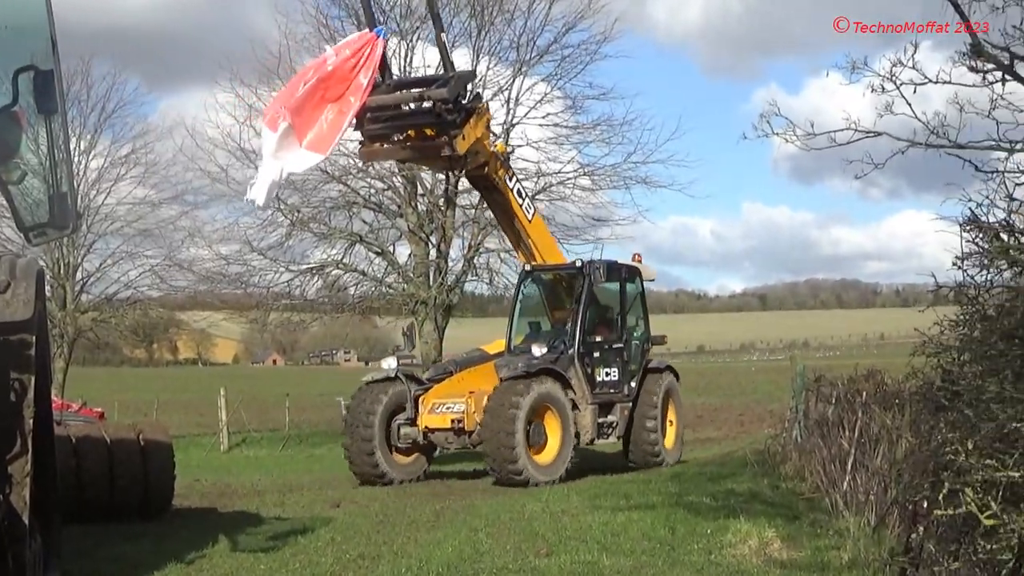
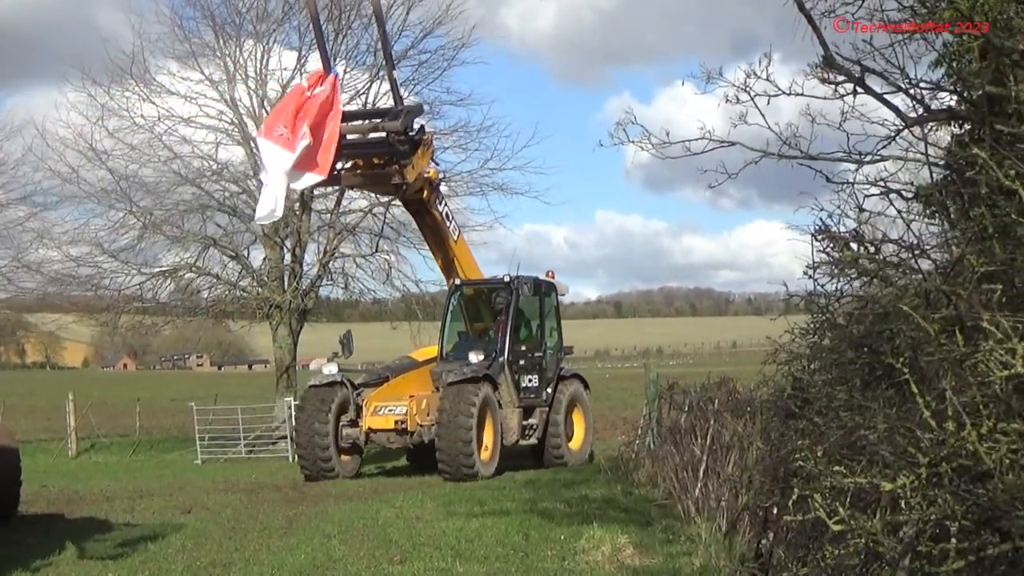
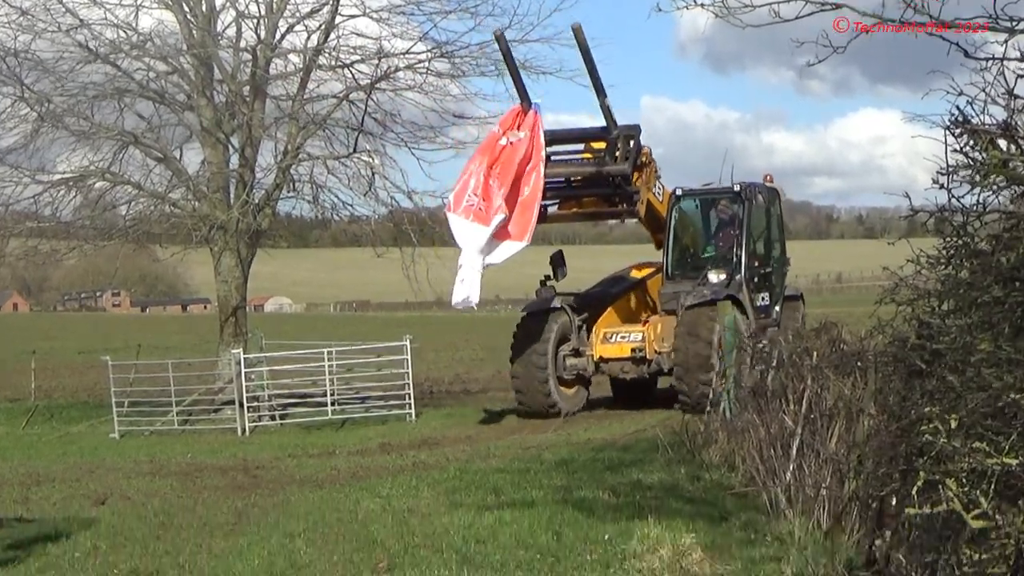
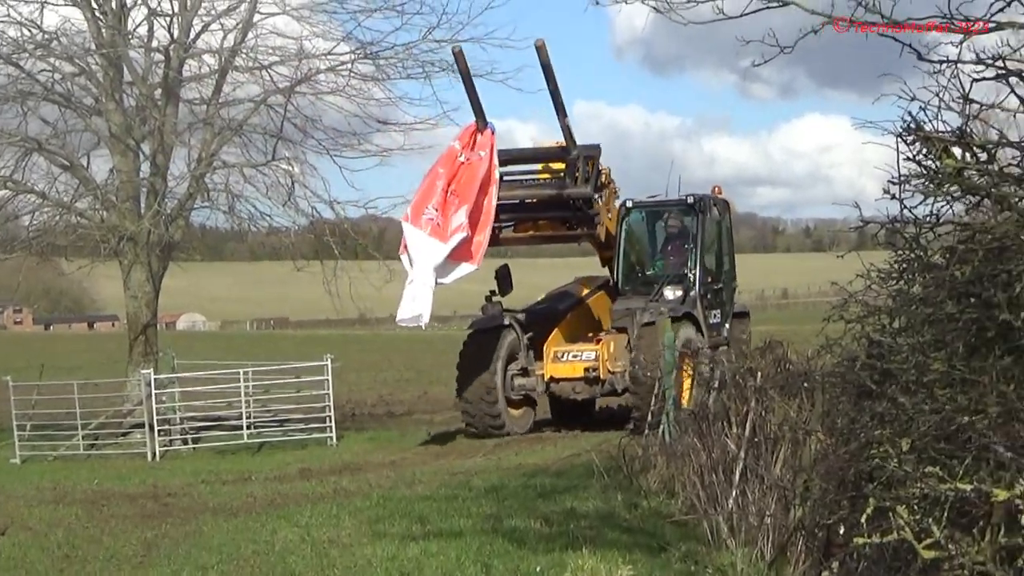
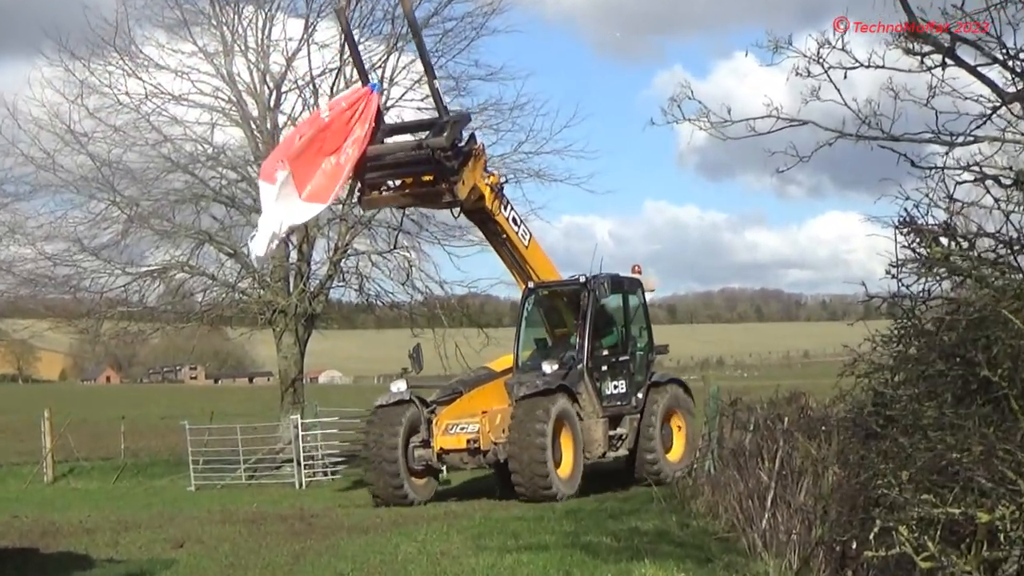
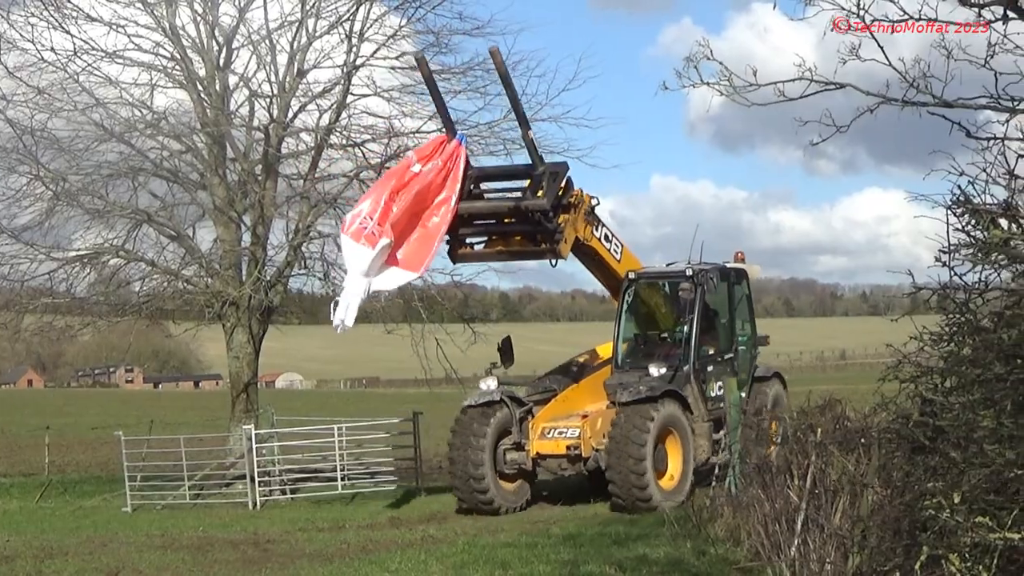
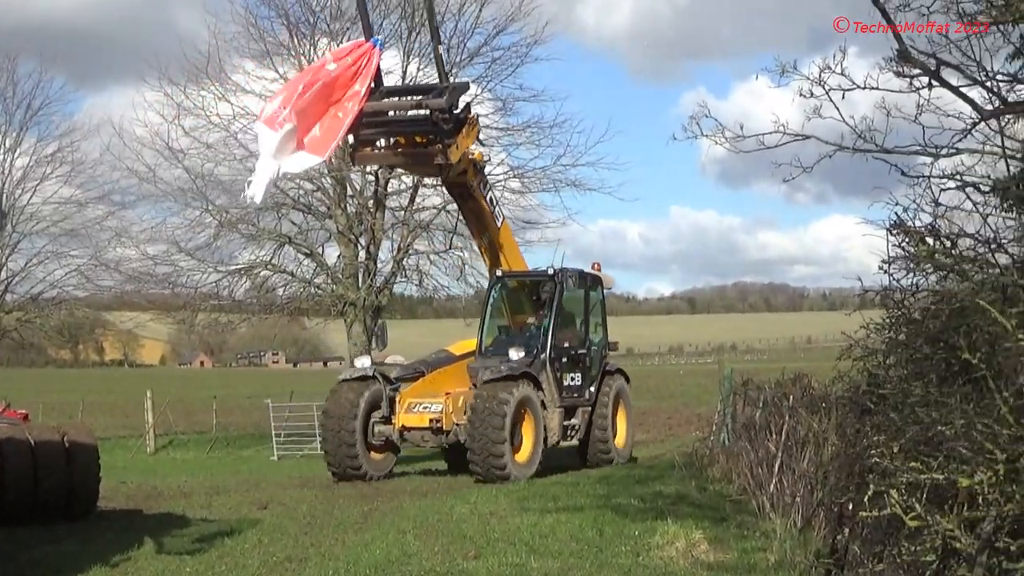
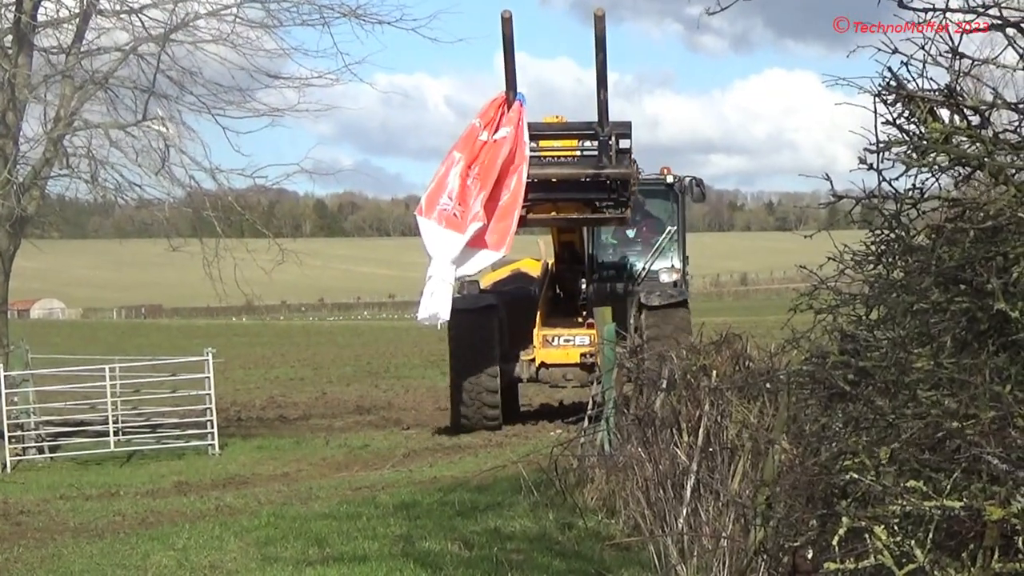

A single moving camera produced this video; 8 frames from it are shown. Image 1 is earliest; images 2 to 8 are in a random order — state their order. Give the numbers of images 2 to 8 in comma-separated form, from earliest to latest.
7, 2, 5, 6, 3, 4, 8
